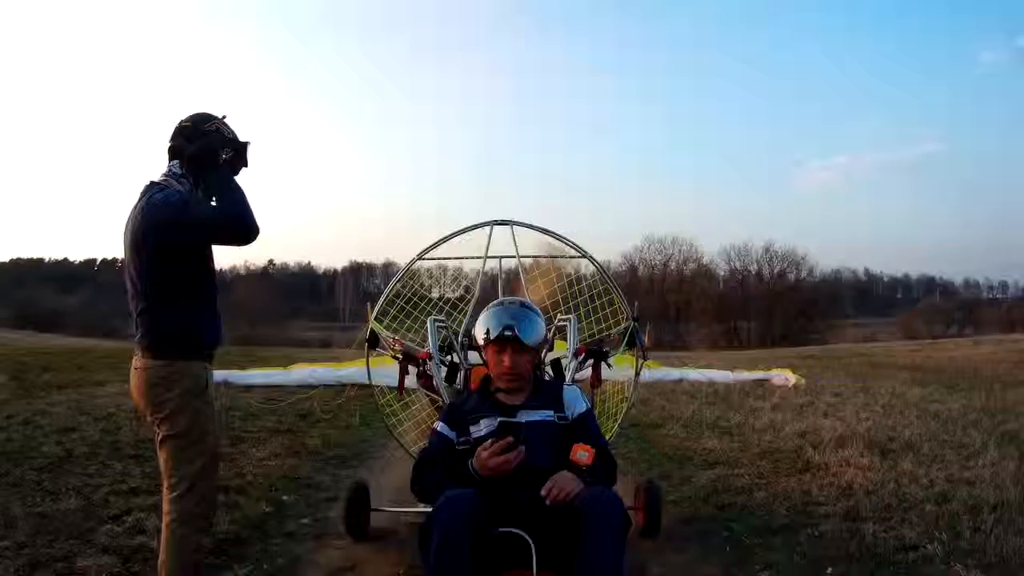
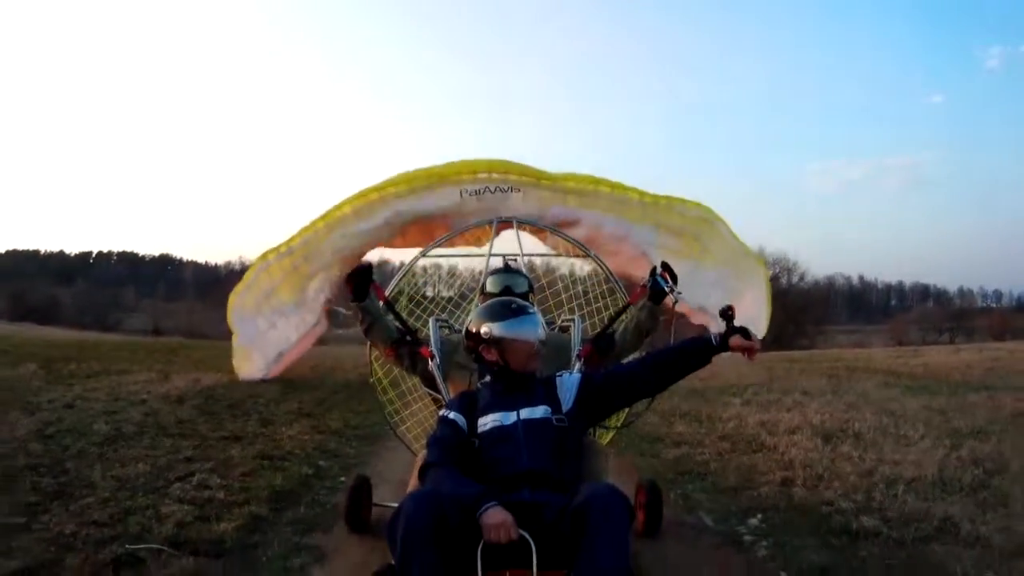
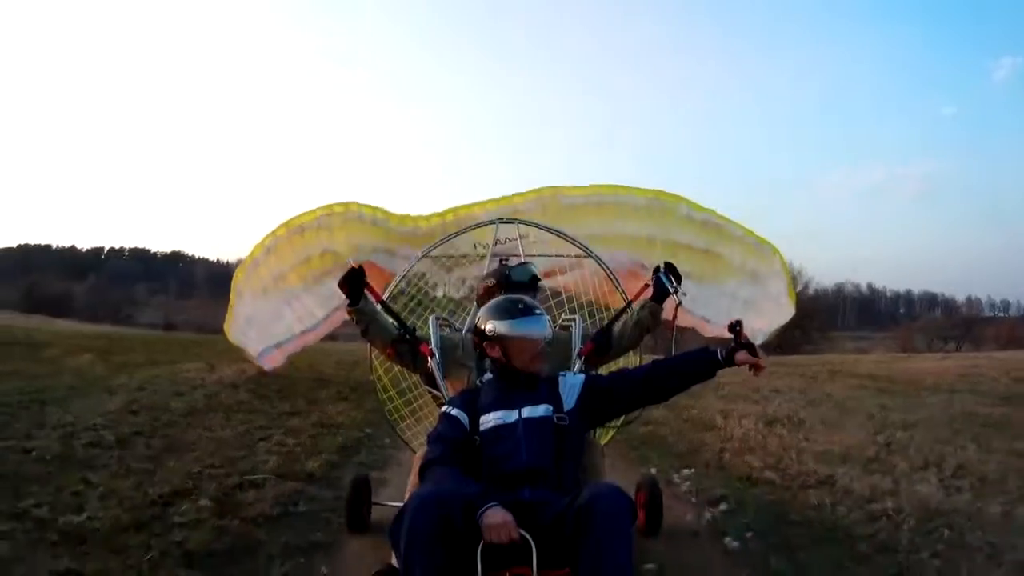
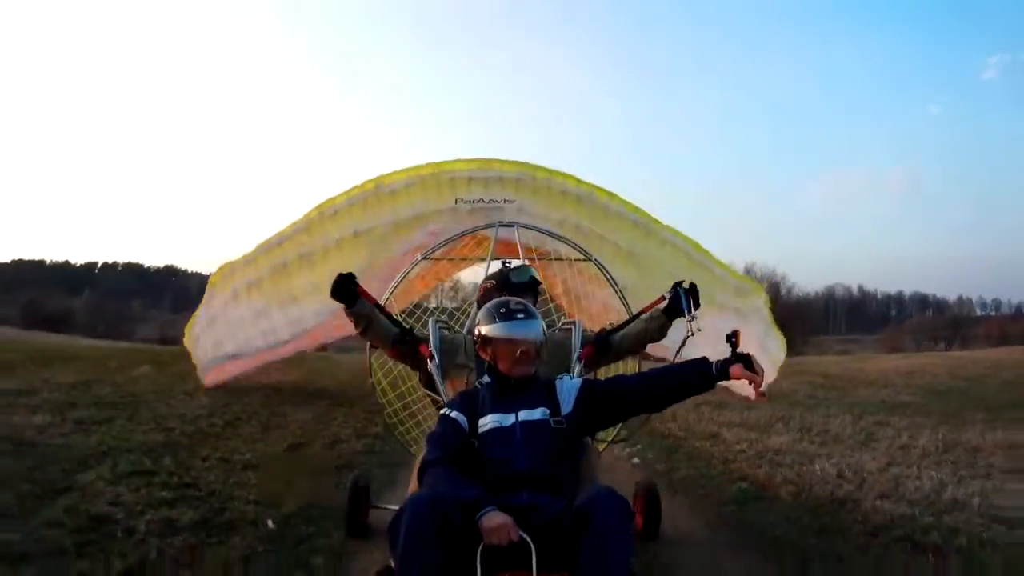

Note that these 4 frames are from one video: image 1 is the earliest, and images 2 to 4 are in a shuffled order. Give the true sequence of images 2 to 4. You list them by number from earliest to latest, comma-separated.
2, 3, 4
